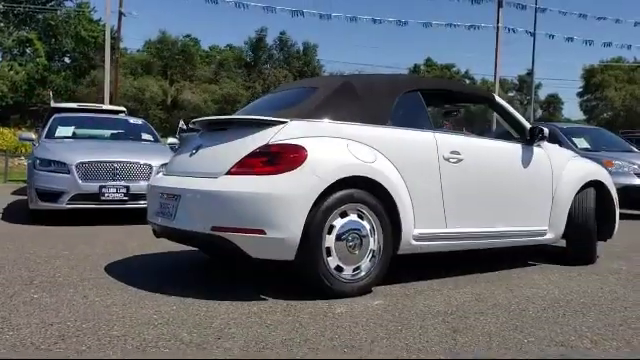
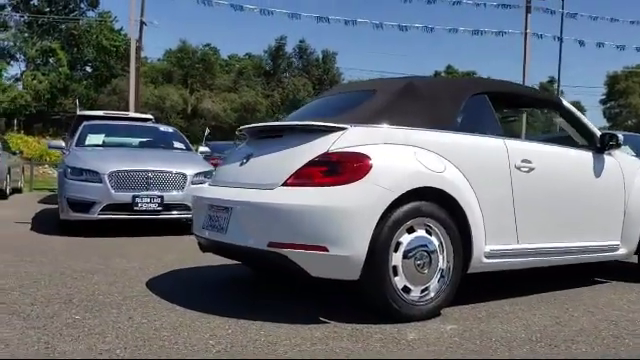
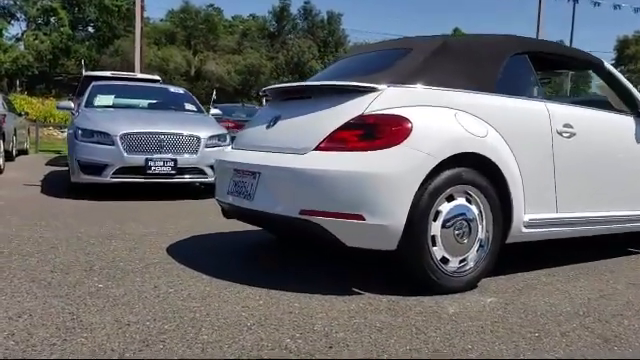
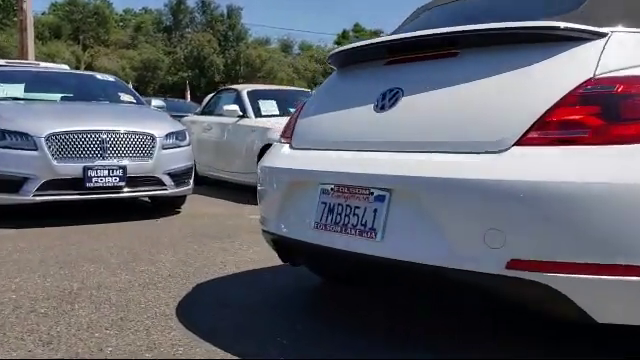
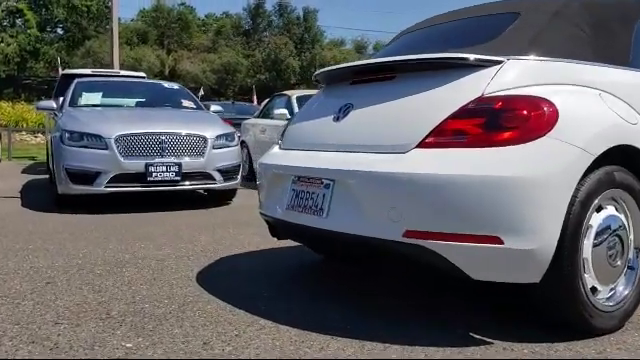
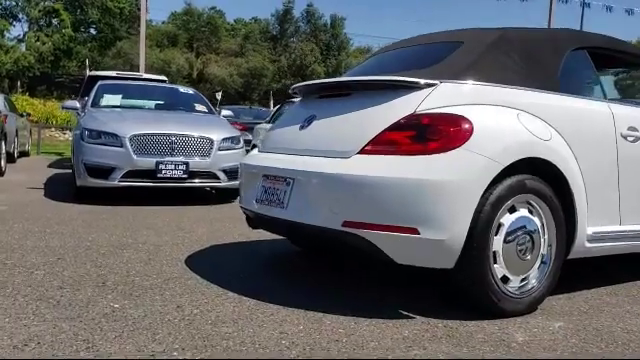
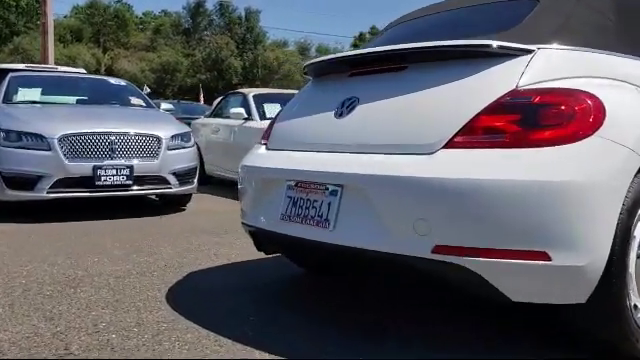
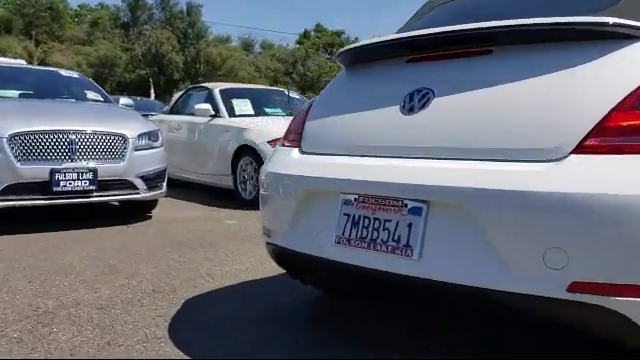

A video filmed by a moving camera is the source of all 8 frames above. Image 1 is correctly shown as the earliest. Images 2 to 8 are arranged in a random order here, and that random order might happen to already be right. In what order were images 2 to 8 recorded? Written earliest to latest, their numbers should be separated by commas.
2, 3, 6, 5, 7, 4, 8
